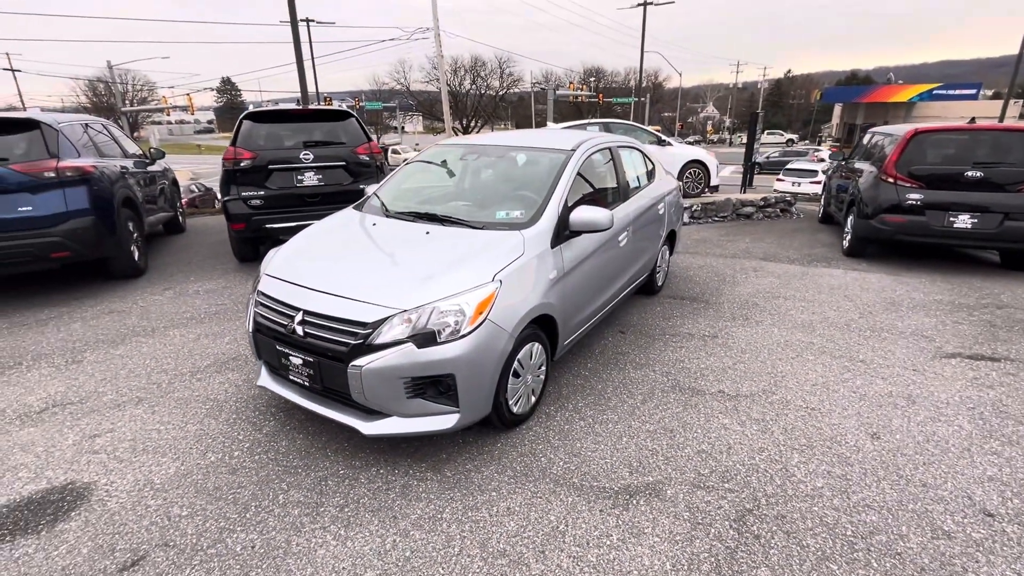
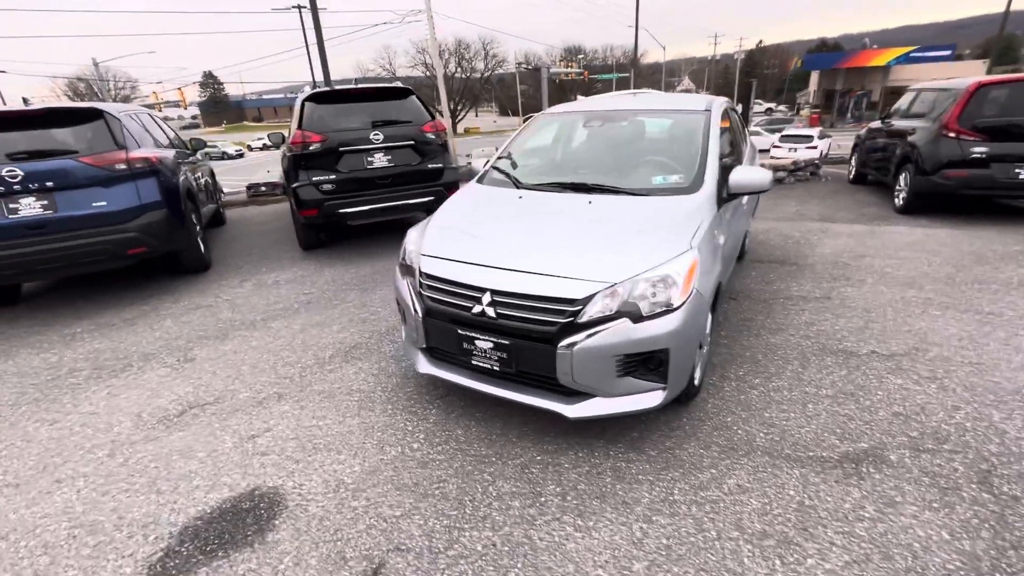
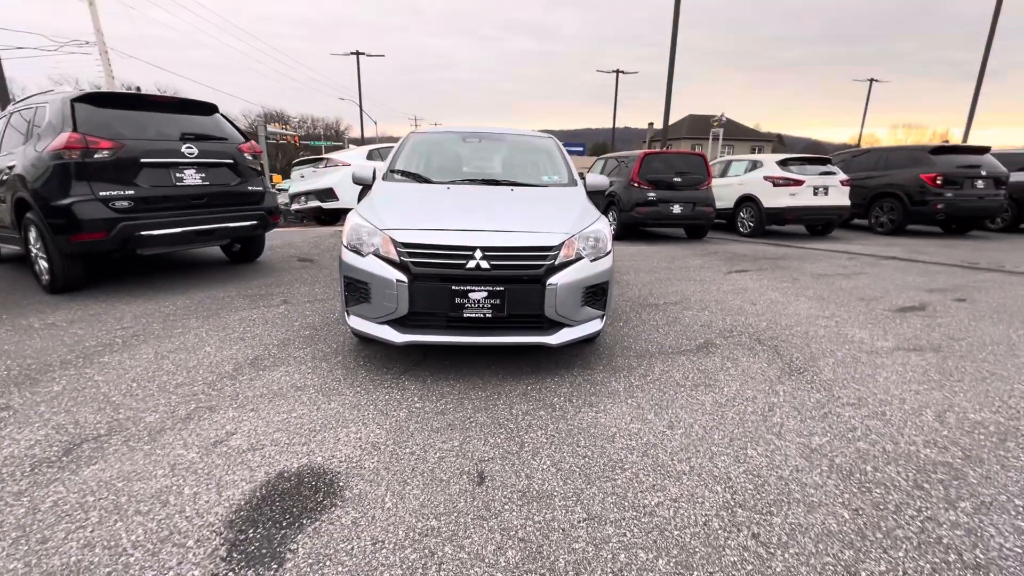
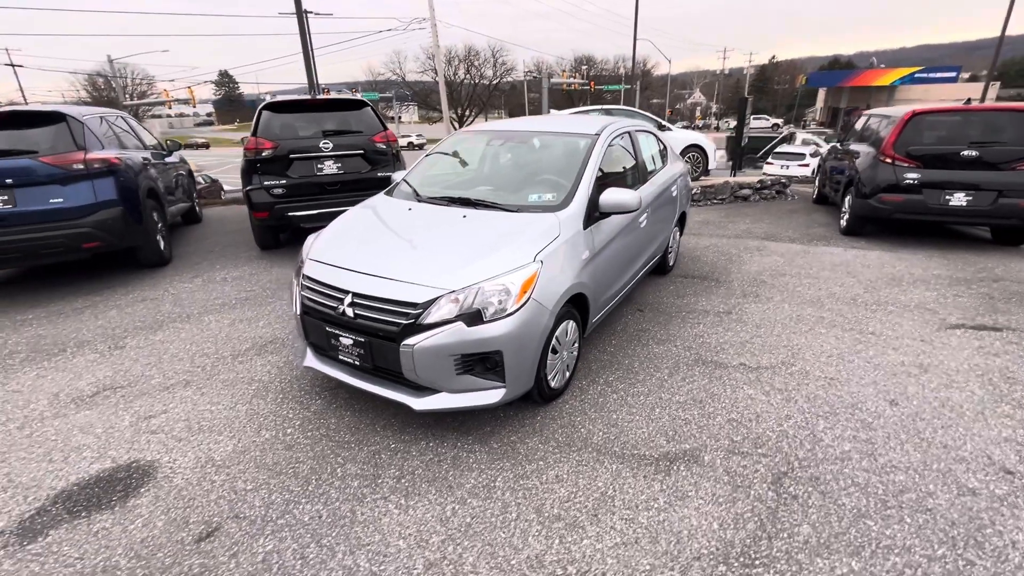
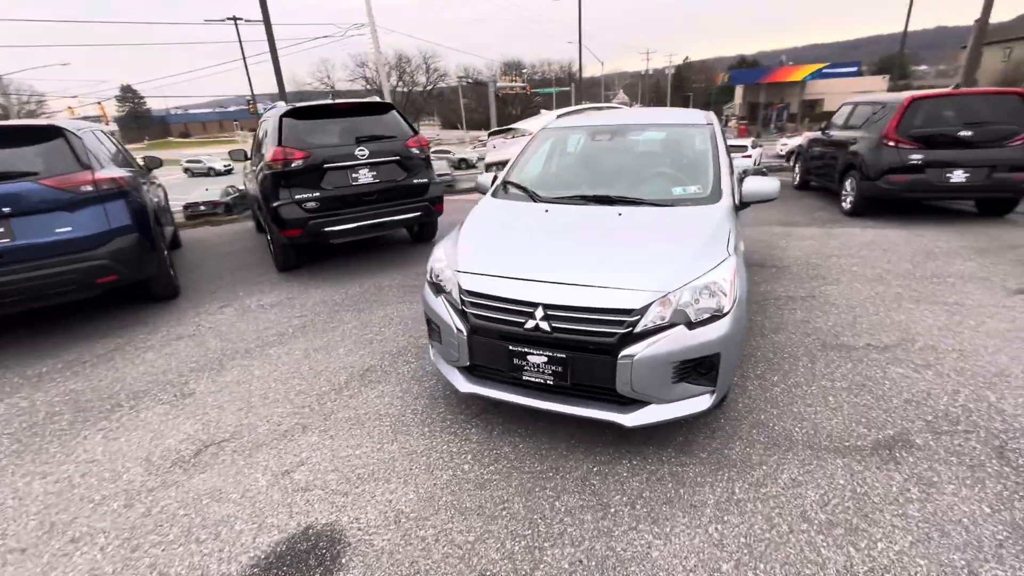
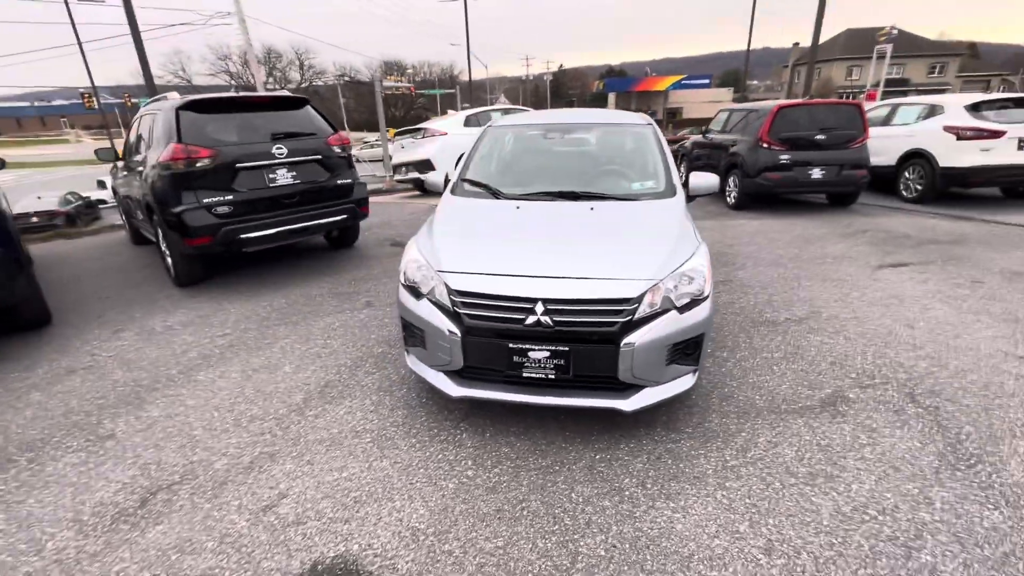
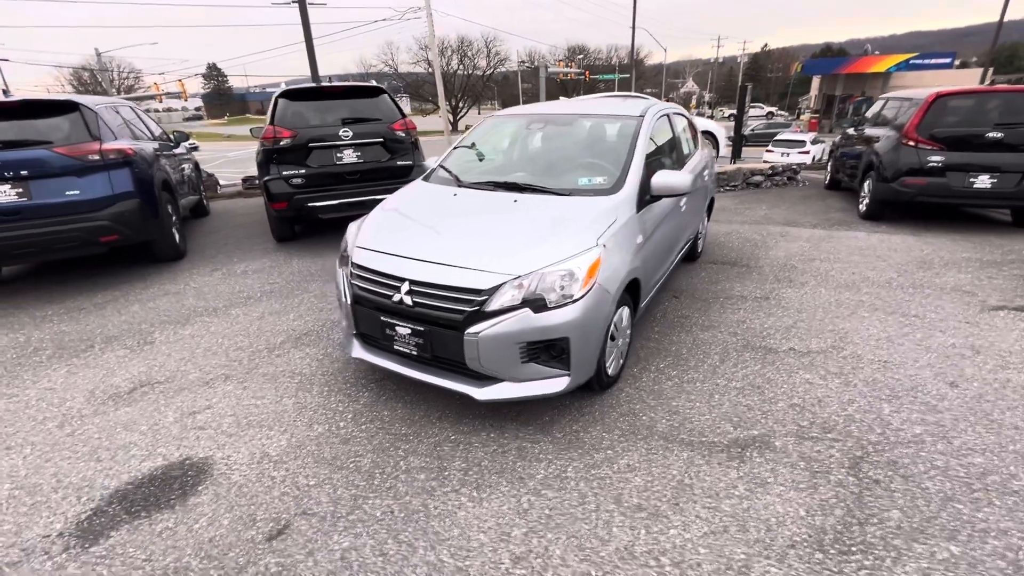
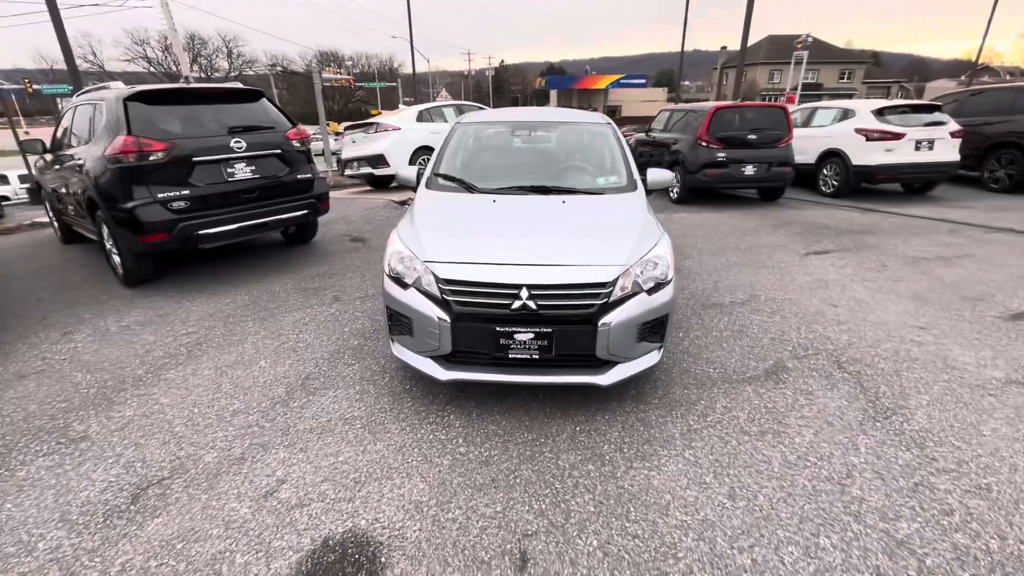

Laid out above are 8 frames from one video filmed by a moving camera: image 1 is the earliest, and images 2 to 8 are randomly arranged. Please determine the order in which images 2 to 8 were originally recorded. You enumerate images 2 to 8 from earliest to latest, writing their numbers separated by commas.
4, 7, 2, 5, 6, 8, 3
